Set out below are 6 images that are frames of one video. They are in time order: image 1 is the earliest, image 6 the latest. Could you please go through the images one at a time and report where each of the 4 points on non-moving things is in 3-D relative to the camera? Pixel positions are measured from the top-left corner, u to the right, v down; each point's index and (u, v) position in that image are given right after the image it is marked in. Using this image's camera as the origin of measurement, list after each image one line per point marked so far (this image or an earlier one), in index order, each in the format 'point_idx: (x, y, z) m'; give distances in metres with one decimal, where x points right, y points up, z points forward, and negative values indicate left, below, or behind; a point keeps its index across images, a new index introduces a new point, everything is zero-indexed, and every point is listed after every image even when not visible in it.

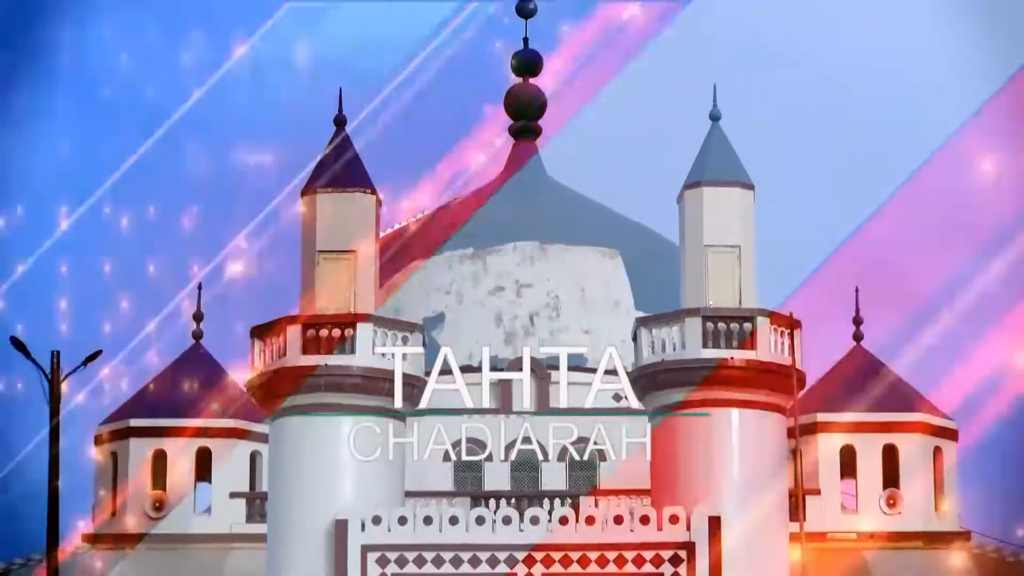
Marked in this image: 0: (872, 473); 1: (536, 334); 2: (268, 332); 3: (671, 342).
0: (+4.3, -2.3, +21.8) m
1: (+0.2, -0.6, +20.9) m
2: (-2.7, -0.4, +19.3) m
3: (+1.8, -0.6, +19.3) m
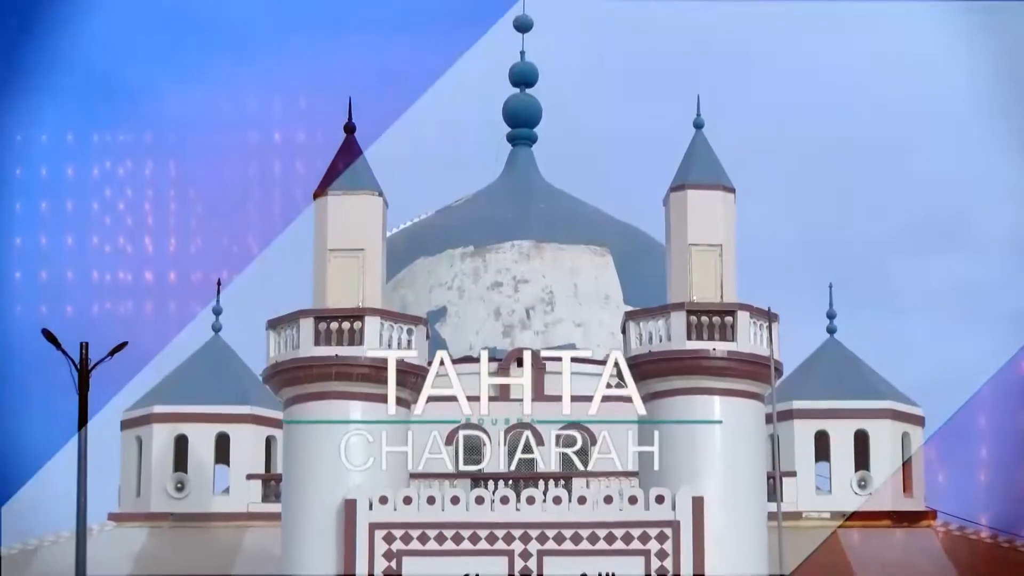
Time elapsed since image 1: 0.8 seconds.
0: (+4.3, -2.2, +23.1) m
1: (+0.2, -0.5, +22.3) m
2: (-2.7, -0.4, +20.7) m
3: (+1.7, -0.5, +20.6) m
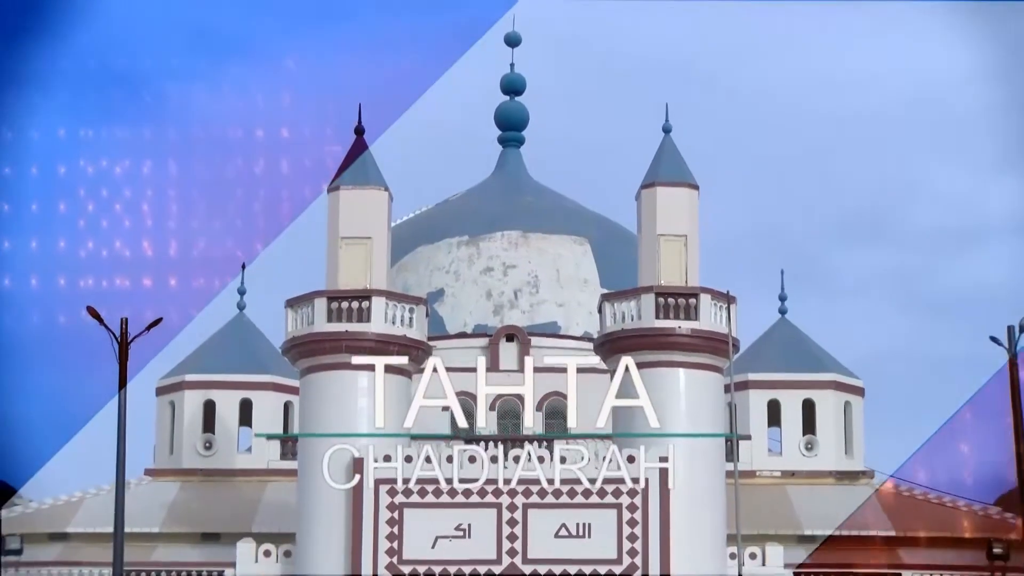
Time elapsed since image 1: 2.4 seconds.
0: (+4.2, -2.0, +25.9) m
1: (+0.1, -0.3, +25.1) m
2: (-2.9, -0.2, +23.5) m
3: (+1.6, -0.3, +23.4) m
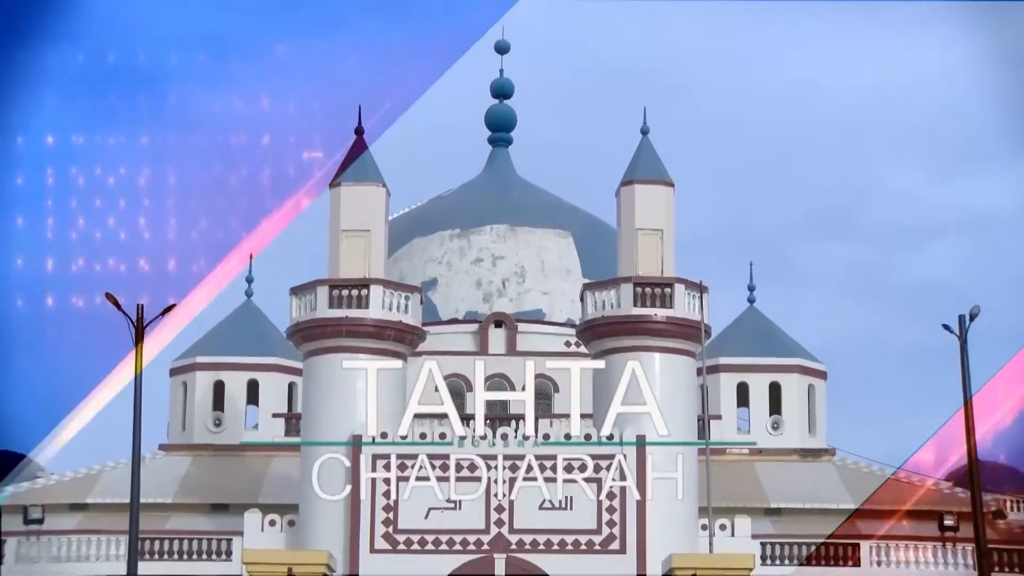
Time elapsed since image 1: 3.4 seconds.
0: (+4.0, -1.8, +27.8) m
1: (-0.1, -0.1, +26.9) m
2: (-3.0, 0.0, +25.3) m
3: (+1.4, -0.2, +25.3) m
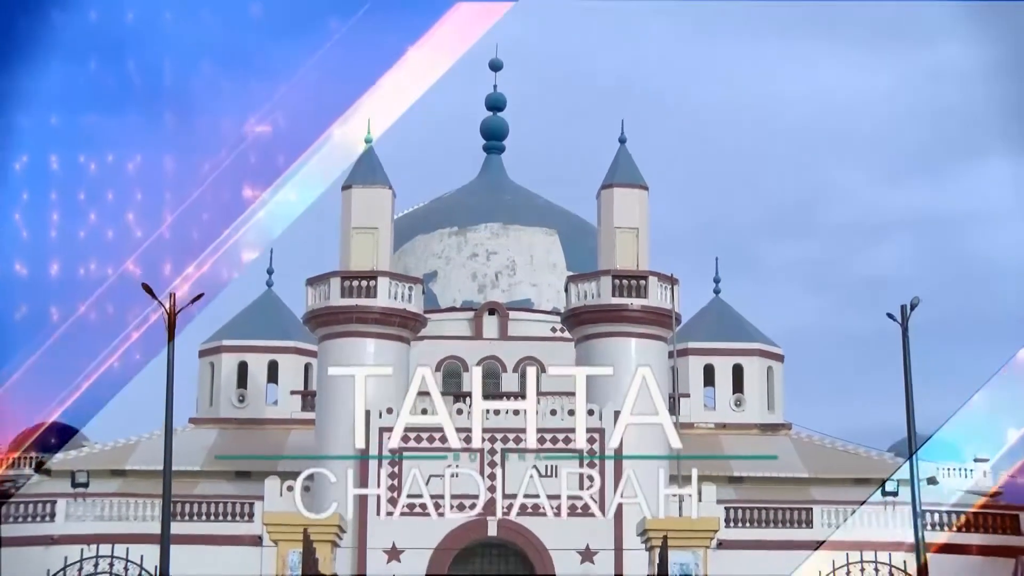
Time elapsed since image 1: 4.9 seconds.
0: (+3.9, -1.7, +30.9) m
1: (-0.2, 0.0, +30.1) m
2: (-3.2, +0.1, +28.5) m
3: (+1.3, -0.1, +28.4) m
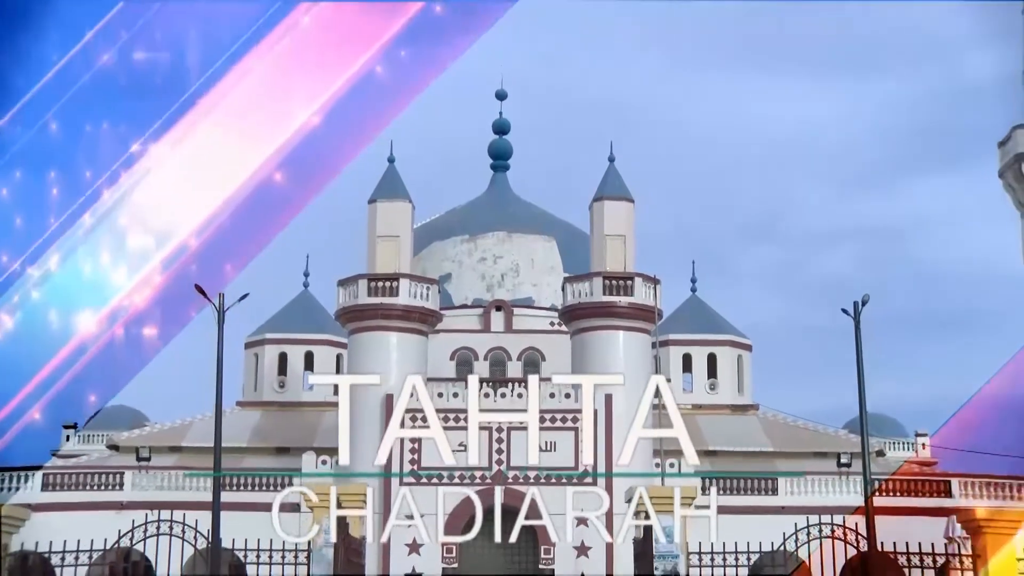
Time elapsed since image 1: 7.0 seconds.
0: (+4.0, -1.7, +35.2) m
1: (-0.1, 0.0, +34.4) m
2: (-3.1, +0.1, +32.8) m
3: (+1.4, -0.1, +32.7) m
